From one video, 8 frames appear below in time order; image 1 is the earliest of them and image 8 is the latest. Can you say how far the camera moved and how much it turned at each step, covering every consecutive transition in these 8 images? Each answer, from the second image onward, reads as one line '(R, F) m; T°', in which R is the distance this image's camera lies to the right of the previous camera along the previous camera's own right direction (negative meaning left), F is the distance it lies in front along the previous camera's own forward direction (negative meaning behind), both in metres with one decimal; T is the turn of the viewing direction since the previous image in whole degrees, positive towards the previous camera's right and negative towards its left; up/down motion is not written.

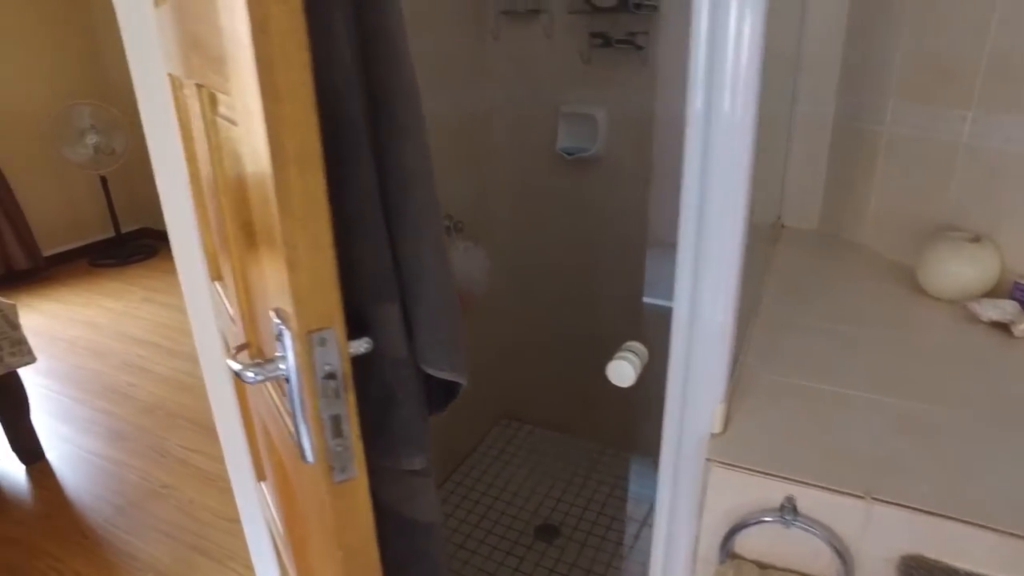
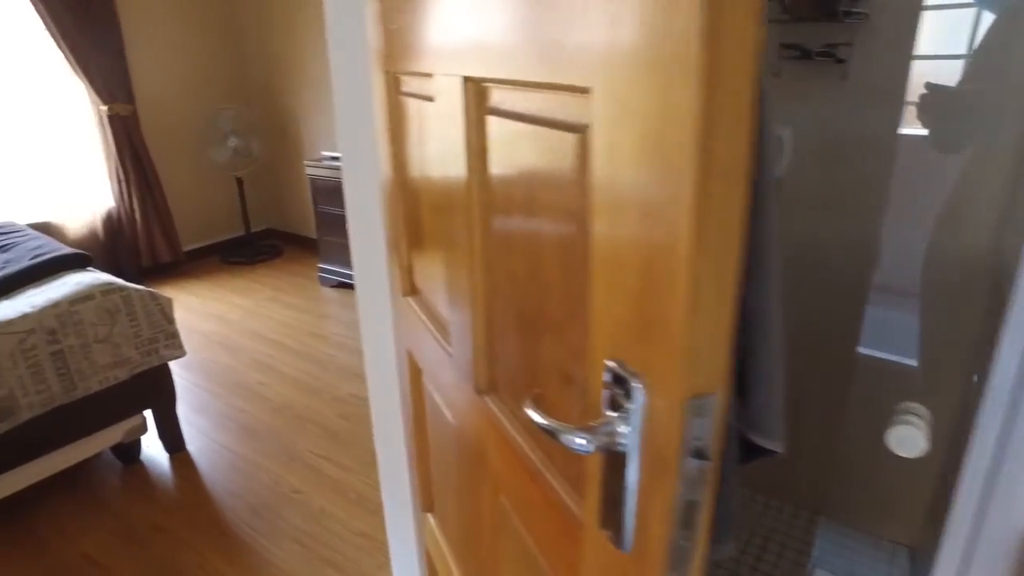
(-0.2, +0.1) m; -7°
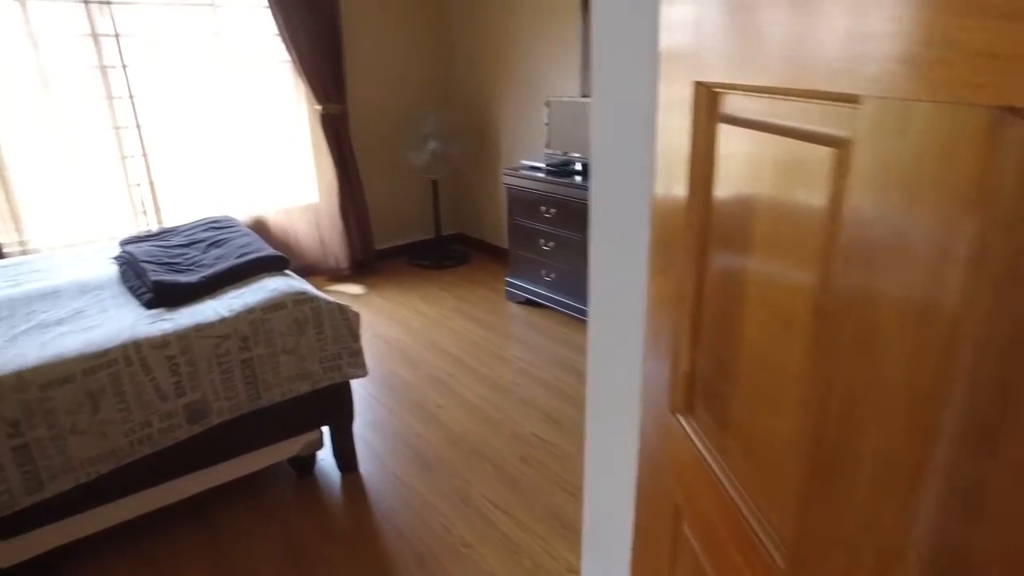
(-0.2, +0.3) m; -14°
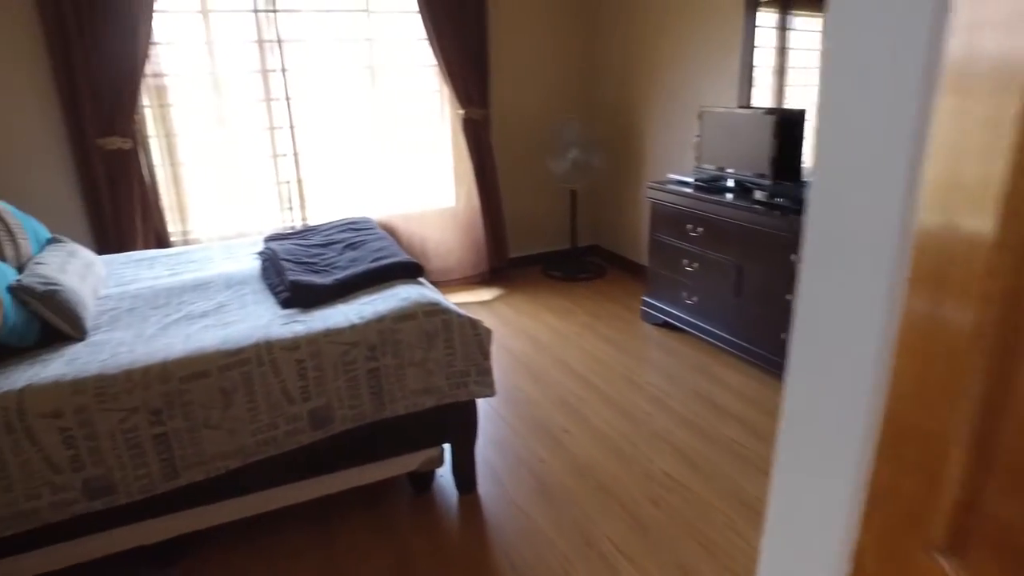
(-0.1, +0.2) m; -11°
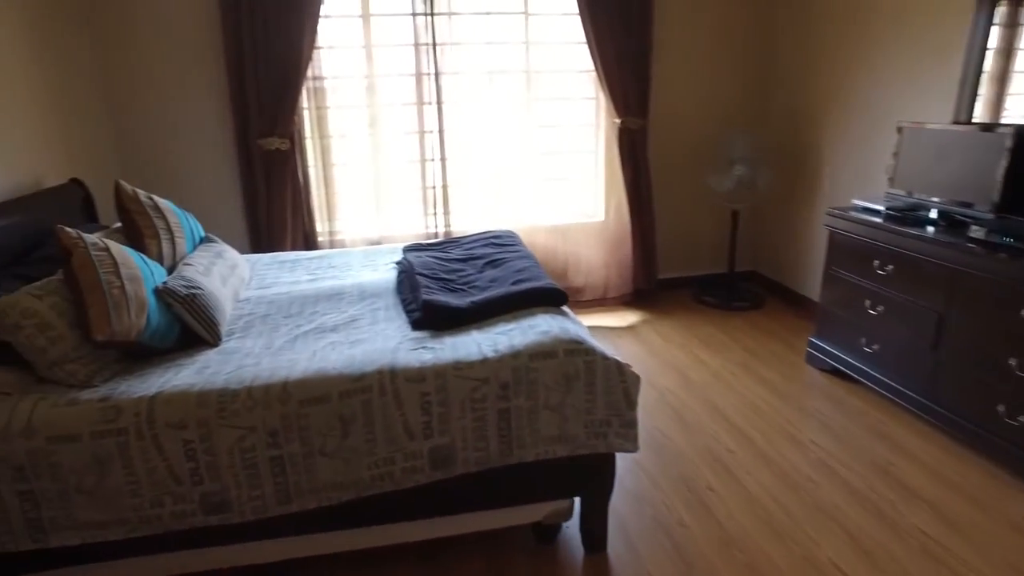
(-0.1, +0.3) m; -11°
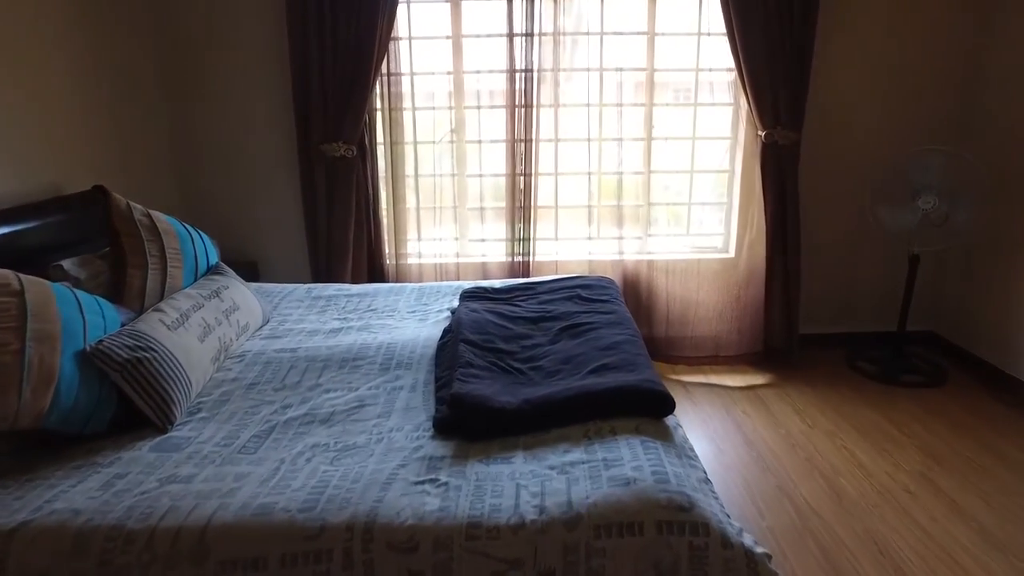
(+0.1, +0.7) m; -10°
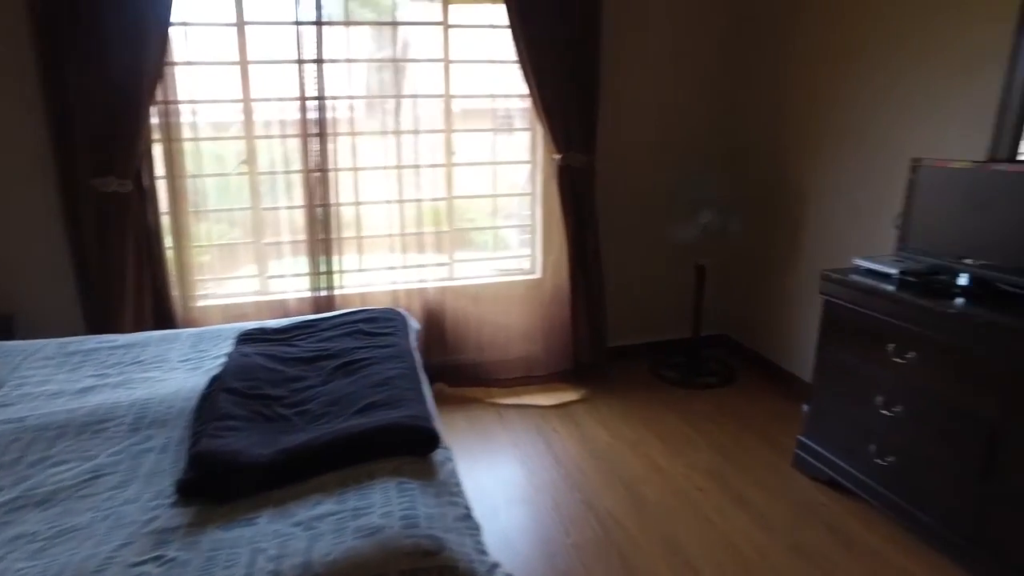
(+0.2, 0.0) m; +13°
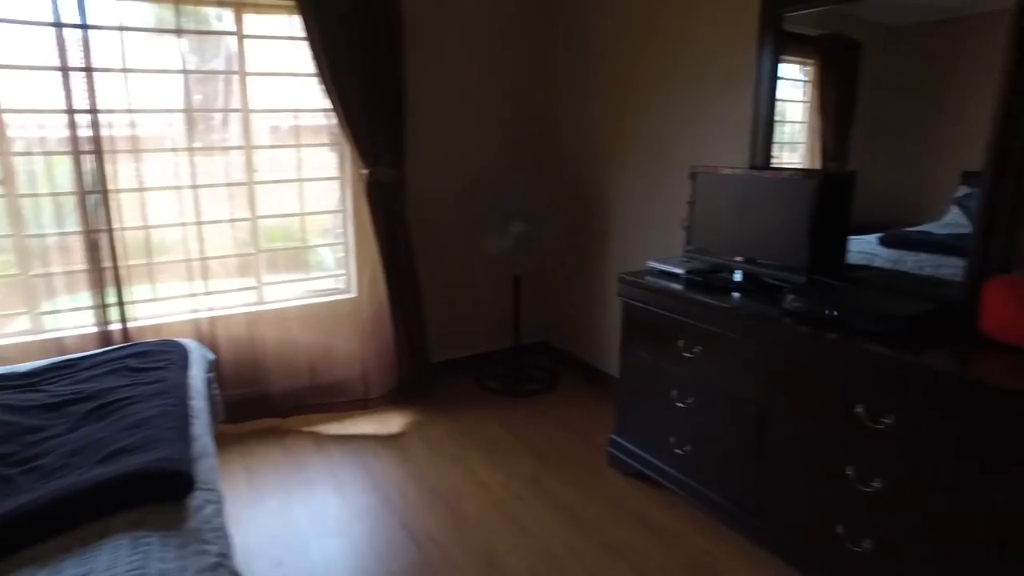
(+0.2, 0.0) m; +12°
